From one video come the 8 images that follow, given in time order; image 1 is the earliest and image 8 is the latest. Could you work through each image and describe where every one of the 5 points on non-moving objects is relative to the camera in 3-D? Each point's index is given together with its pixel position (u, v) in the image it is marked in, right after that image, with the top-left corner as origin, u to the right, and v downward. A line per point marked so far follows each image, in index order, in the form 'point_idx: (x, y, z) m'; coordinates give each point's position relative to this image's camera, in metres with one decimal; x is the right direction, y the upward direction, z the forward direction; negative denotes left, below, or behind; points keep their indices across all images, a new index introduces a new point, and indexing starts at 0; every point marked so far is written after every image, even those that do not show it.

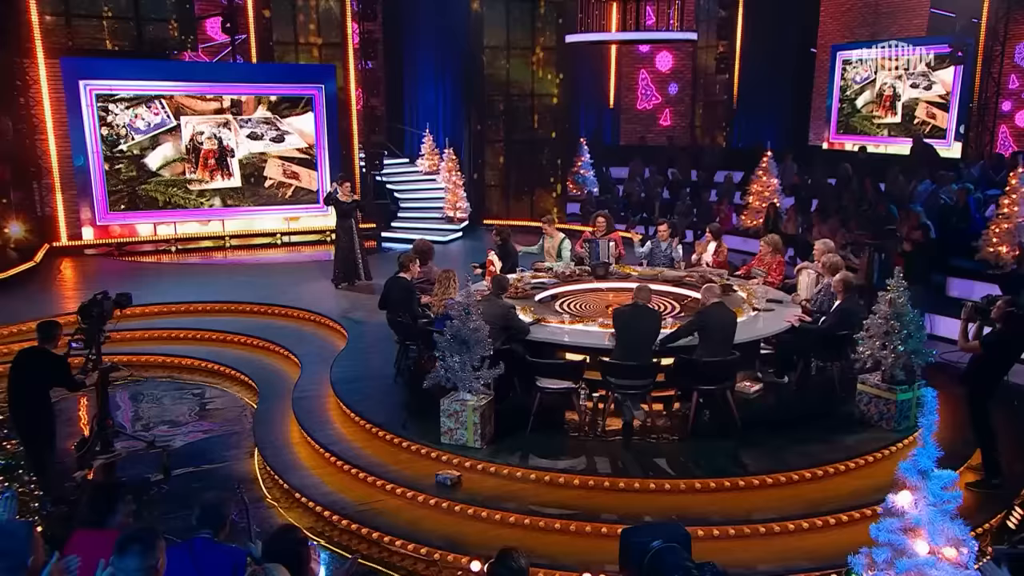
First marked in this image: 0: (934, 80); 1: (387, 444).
0: (+4.4, +2.1, +10.2) m
1: (-0.8, -0.9, +6.1) m
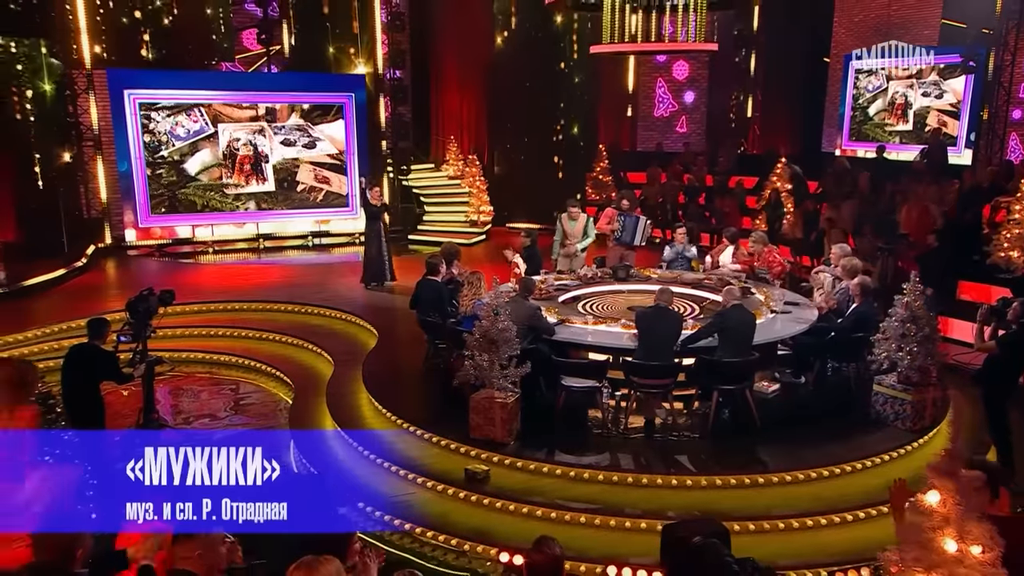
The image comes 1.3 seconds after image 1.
0: (+4.6, +2.1, +10.4) m
1: (-0.6, -0.9, +6.3) m
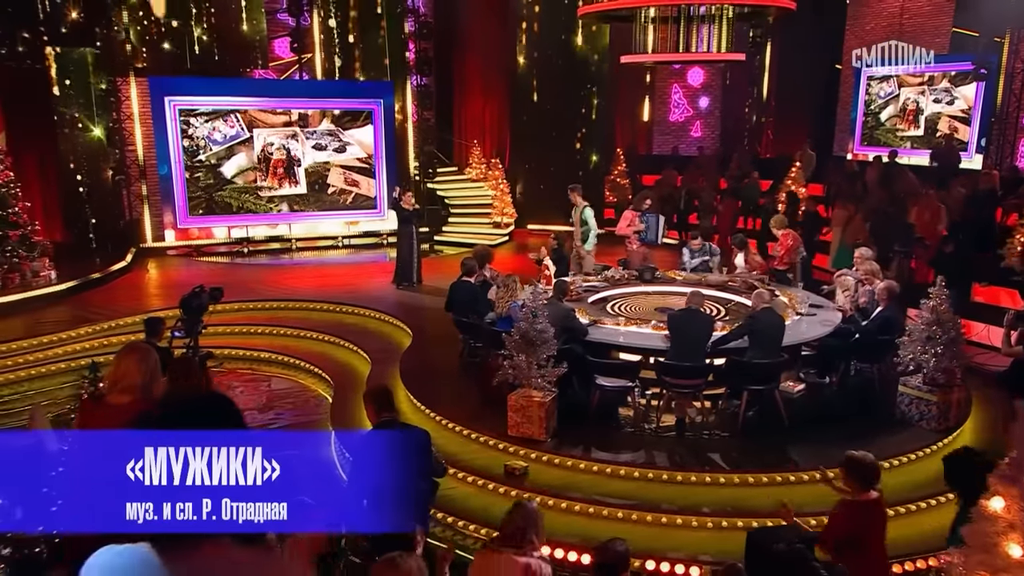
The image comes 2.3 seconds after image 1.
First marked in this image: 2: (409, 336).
0: (+4.8, +2.1, +10.7) m
1: (-0.4, -1.0, +6.5) m
2: (-0.8, -0.4, +7.7) m
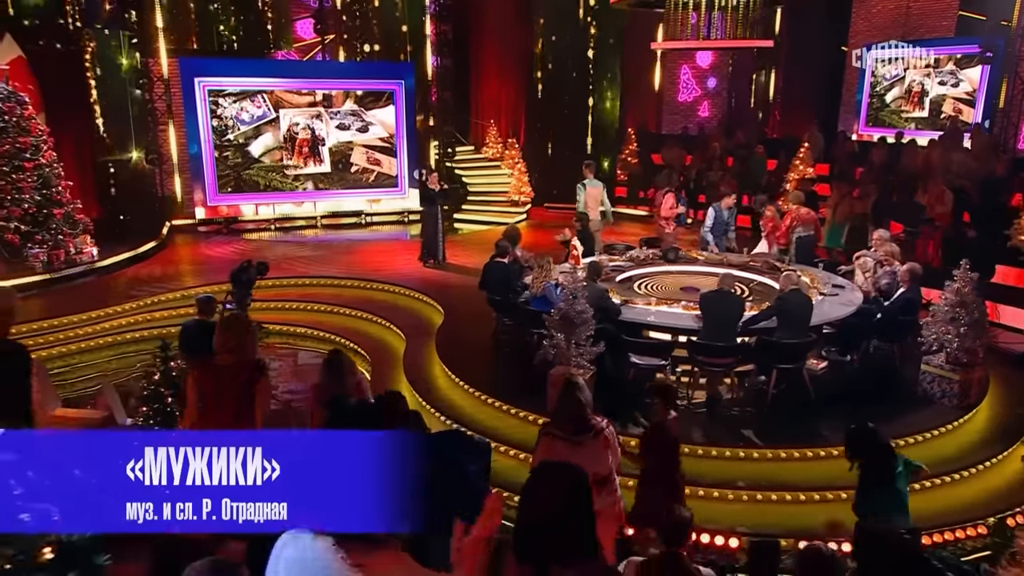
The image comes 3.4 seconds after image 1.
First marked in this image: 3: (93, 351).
0: (+4.9, +2.3, +10.9) m
1: (-0.1, -0.8, +6.7) m
2: (-0.6, -0.2, +7.9) m
3: (-3.0, -0.5, +7.0) m
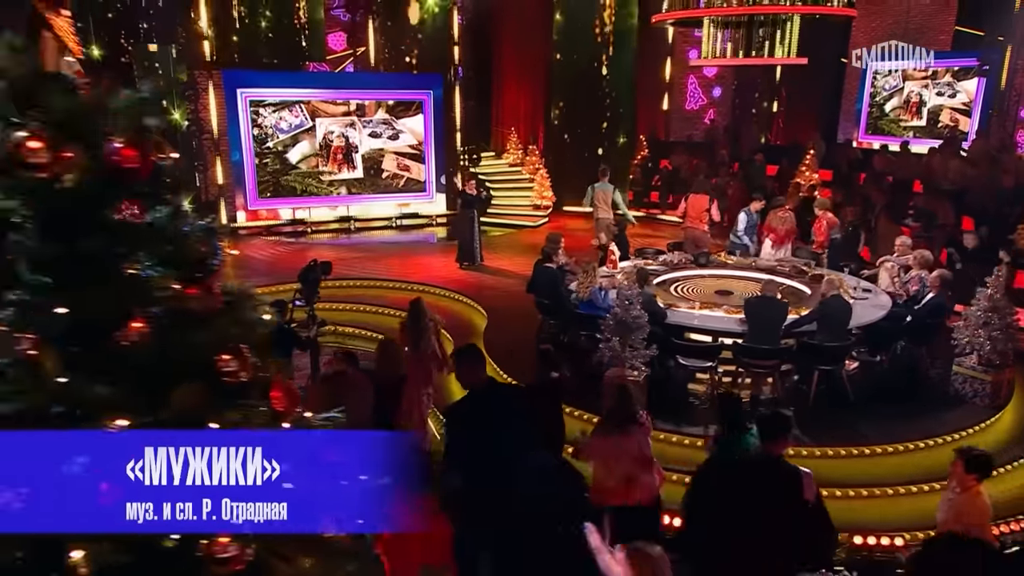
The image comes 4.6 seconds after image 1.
0: (+5.1, +2.3, +11.4) m
1: (+0.3, -0.9, +6.9) m
2: (-0.2, -0.2, +8.1) m
3: (-2.6, -0.5, +7.1) m
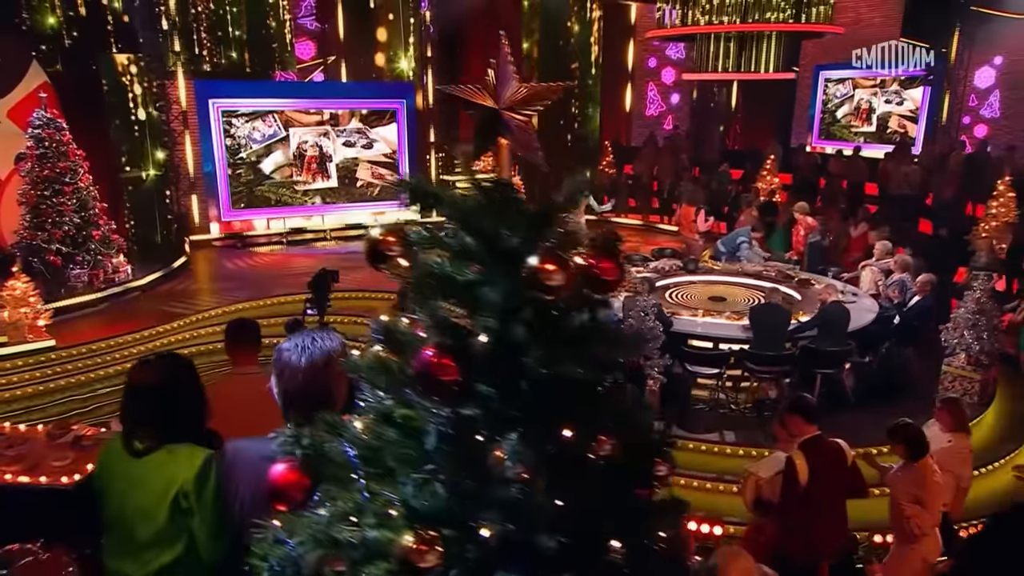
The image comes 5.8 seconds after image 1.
0: (+4.7, +2.3, +12.0) m
1: (+0.4, -1.0, +7.1) m
2: (-0.2, -0.3, +8.2) m
3: (-2.5, -0.6, +6.9) m
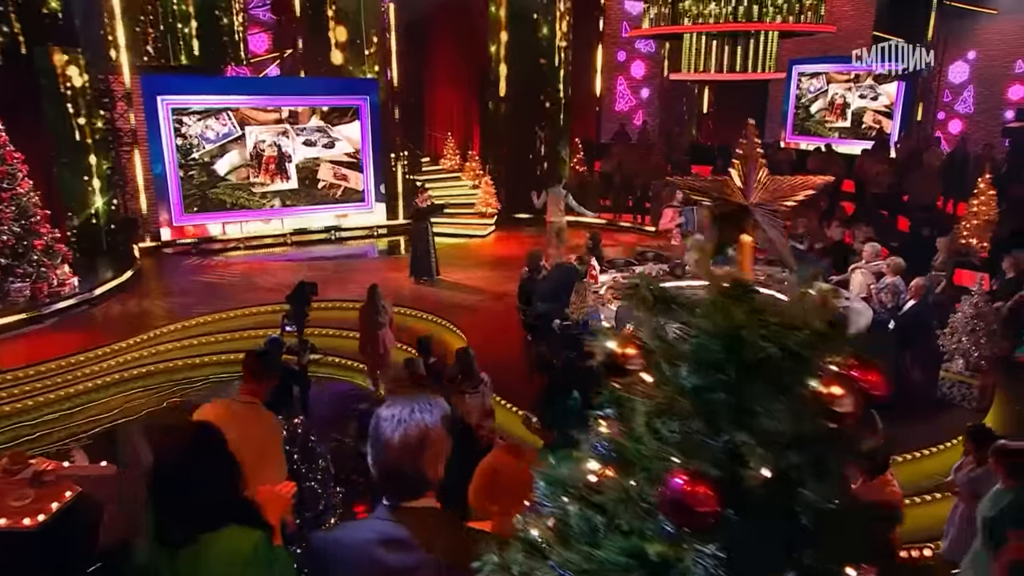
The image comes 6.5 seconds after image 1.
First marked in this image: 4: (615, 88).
0: (+4.2, +2.3, +11.8) m
1: (+0.4, -1.1, +6.6) m
2: (-0.4, -0.4, +7.7) m
3: (-2.5, -0.8, +6.3) m
4: (+0.9, +3.1, +14.4) m
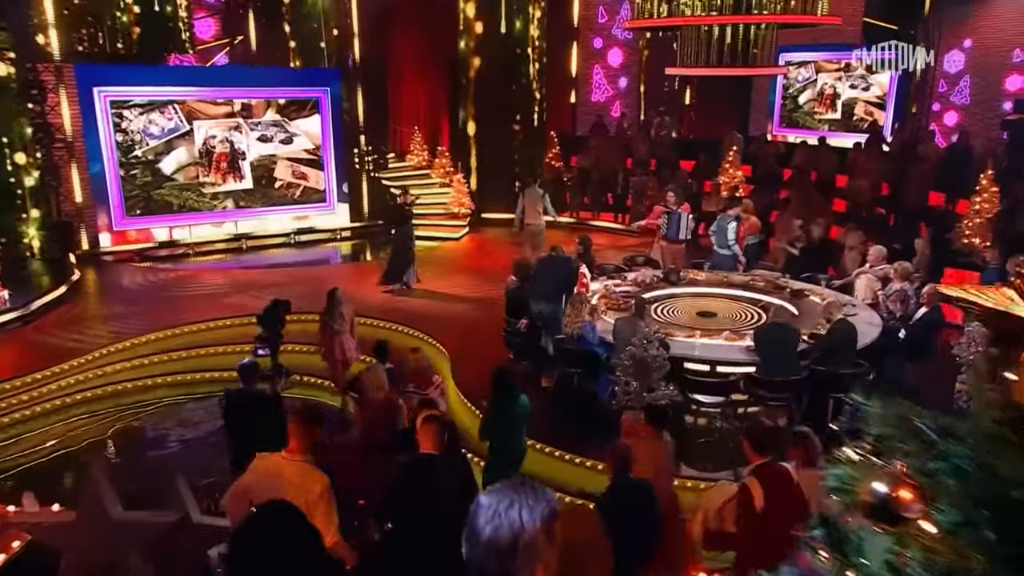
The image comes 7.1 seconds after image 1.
0: (+3.9, +2.3, +11.2) m
1: (+0.3, -1.2, +5.9) m
2: (-0.5, -0.5, +7.0) m
3: (-2.5, -0.9, +5.5) m
4: (+0.4, +3.1, +13.6) m
